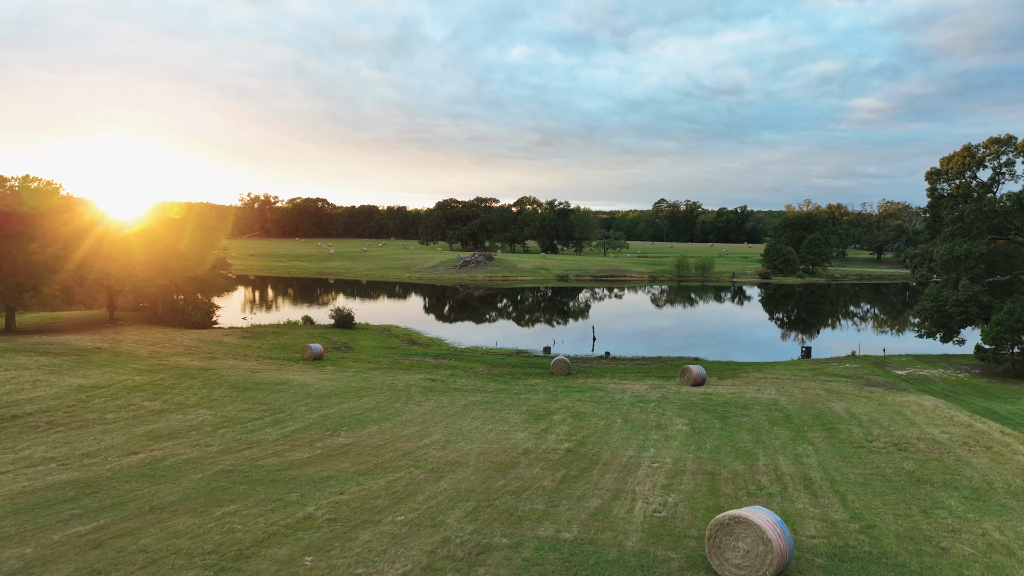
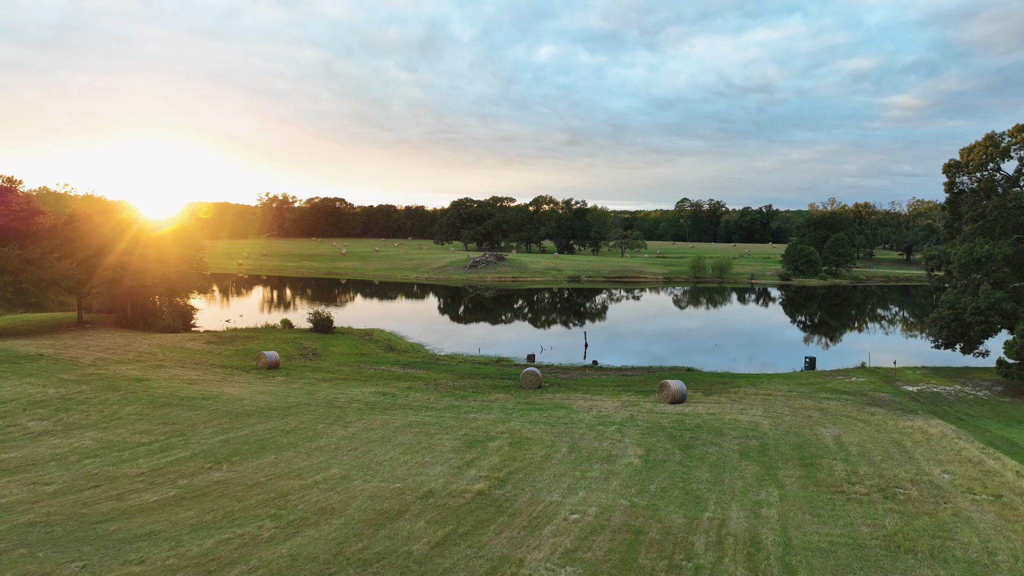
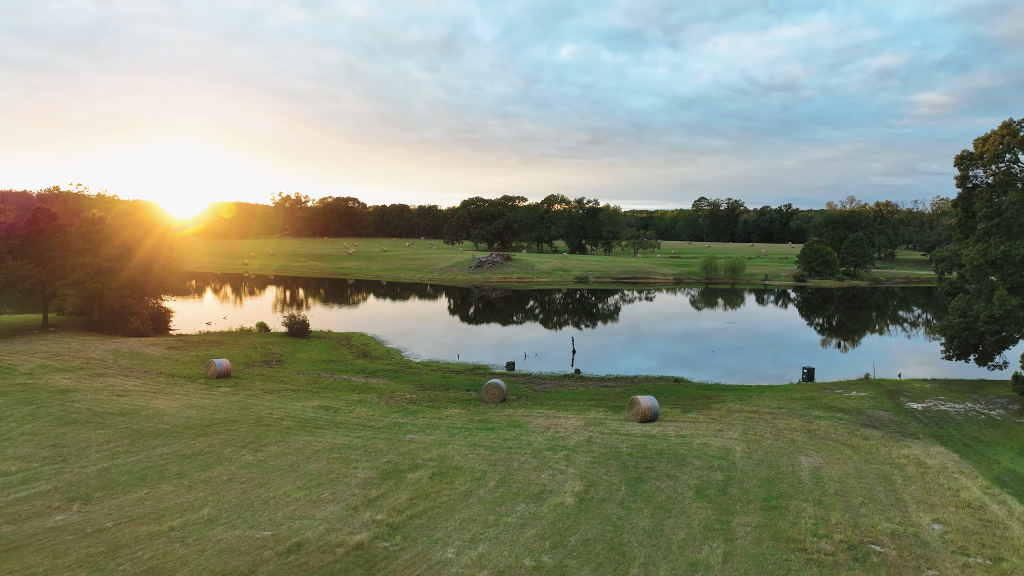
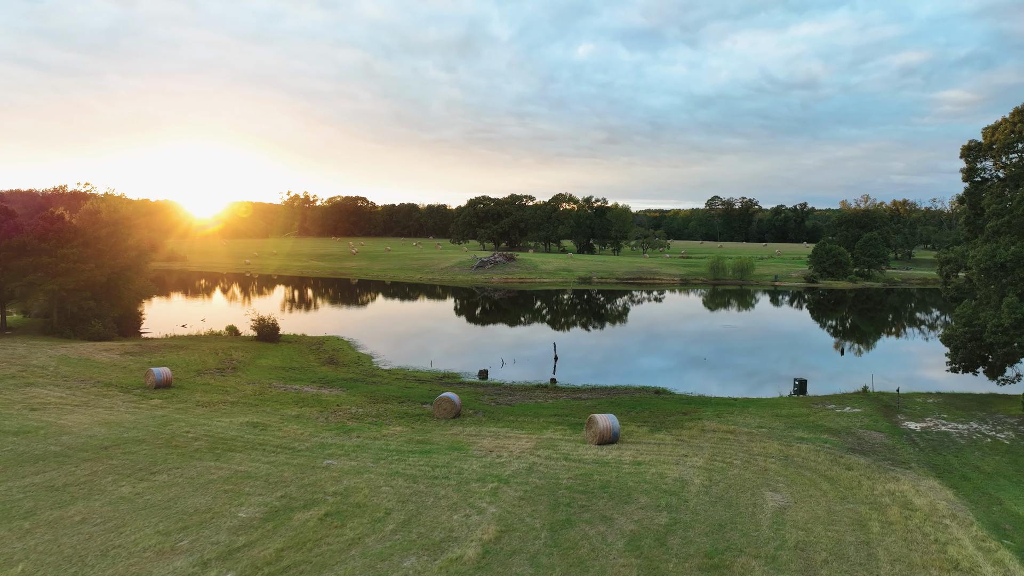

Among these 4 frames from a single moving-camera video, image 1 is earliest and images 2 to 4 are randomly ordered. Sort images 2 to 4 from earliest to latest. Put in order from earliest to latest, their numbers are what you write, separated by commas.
2, 3, 4
